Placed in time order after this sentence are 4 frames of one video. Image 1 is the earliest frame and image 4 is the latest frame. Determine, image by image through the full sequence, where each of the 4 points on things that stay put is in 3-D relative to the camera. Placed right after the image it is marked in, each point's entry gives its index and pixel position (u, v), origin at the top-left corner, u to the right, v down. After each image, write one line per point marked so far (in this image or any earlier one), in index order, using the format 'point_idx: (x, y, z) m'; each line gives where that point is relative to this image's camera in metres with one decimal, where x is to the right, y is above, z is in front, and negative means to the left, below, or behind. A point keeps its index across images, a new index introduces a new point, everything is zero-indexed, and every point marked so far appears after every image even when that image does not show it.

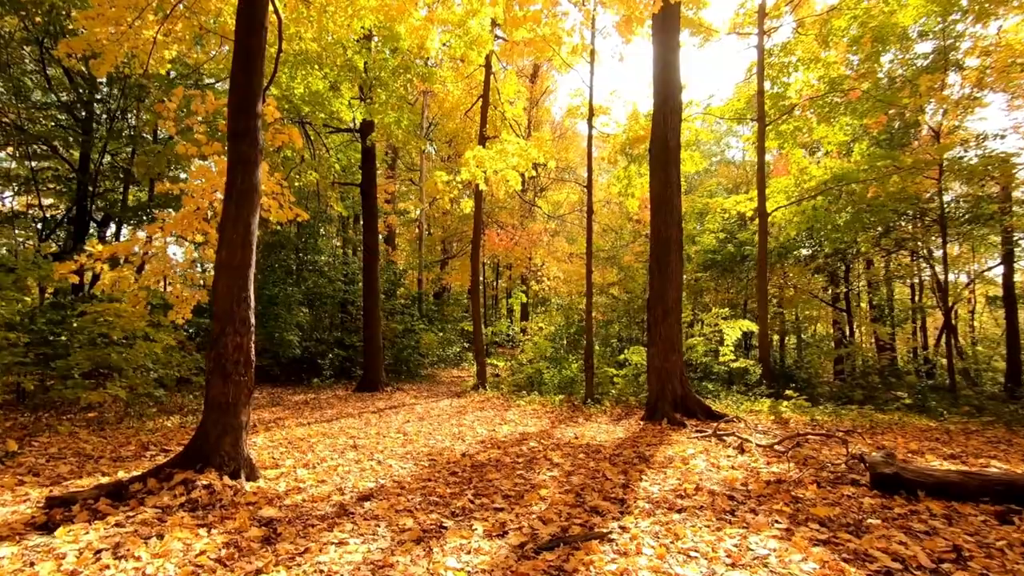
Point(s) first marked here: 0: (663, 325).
0: (+2.6, -0.6, +8.3) m
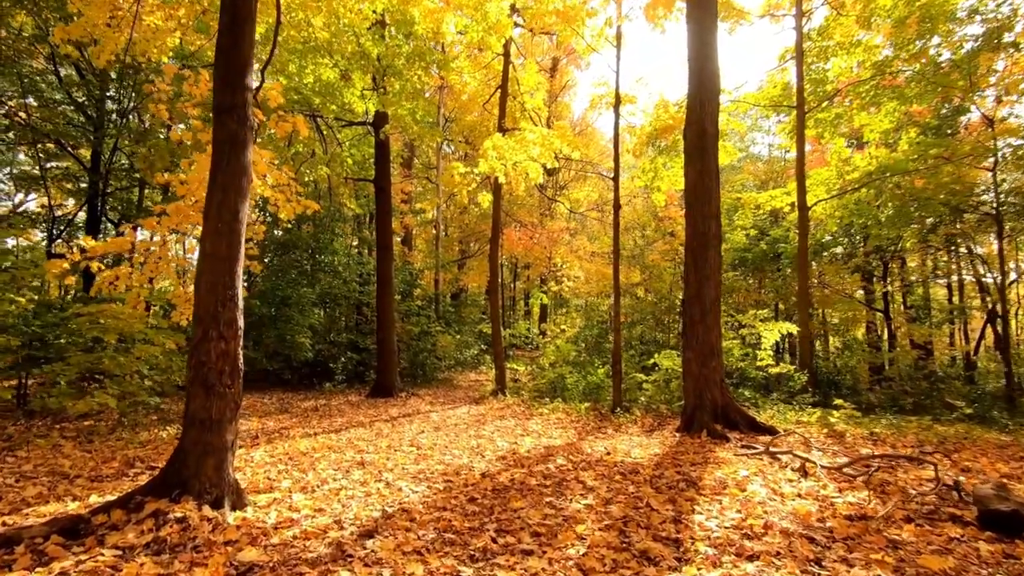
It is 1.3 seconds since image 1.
0: (+2.9, -0.6, +7.5) m
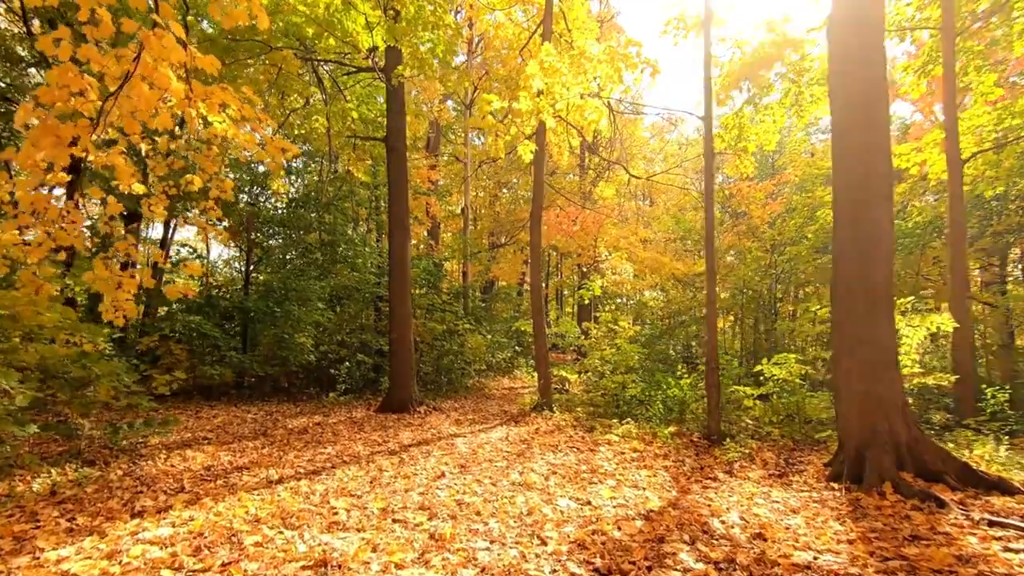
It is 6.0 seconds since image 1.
0: (+3.6, -0.3, +4.9) m
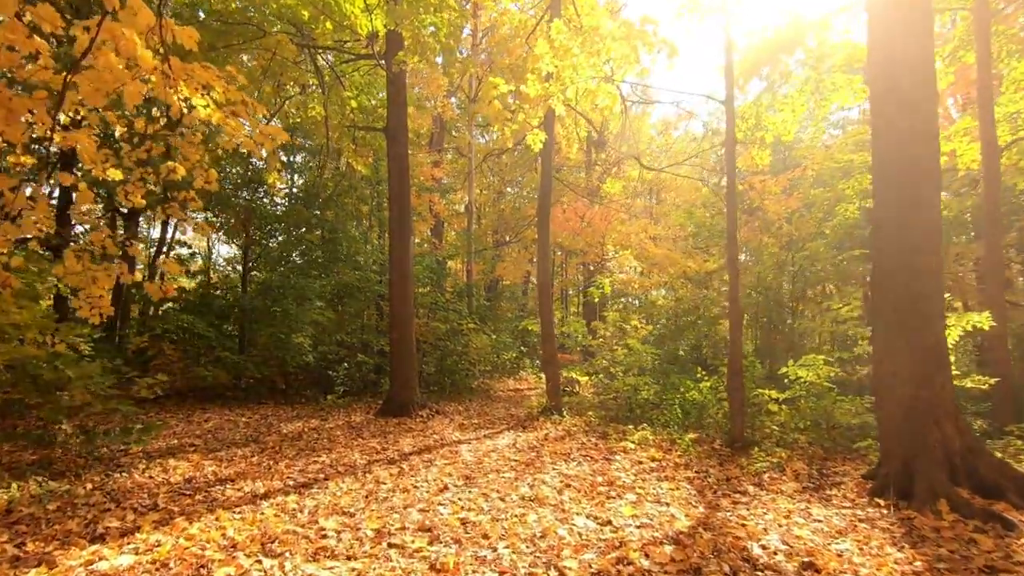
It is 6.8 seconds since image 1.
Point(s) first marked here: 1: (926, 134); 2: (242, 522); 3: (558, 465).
0: (+3.7, -0.3, +4.4) m
1: (+3.9, +1.5, +4.5) m
2: (-1.9, -1.7, +3.5) m
3: (+0.5, -1.9, +5.3) m
